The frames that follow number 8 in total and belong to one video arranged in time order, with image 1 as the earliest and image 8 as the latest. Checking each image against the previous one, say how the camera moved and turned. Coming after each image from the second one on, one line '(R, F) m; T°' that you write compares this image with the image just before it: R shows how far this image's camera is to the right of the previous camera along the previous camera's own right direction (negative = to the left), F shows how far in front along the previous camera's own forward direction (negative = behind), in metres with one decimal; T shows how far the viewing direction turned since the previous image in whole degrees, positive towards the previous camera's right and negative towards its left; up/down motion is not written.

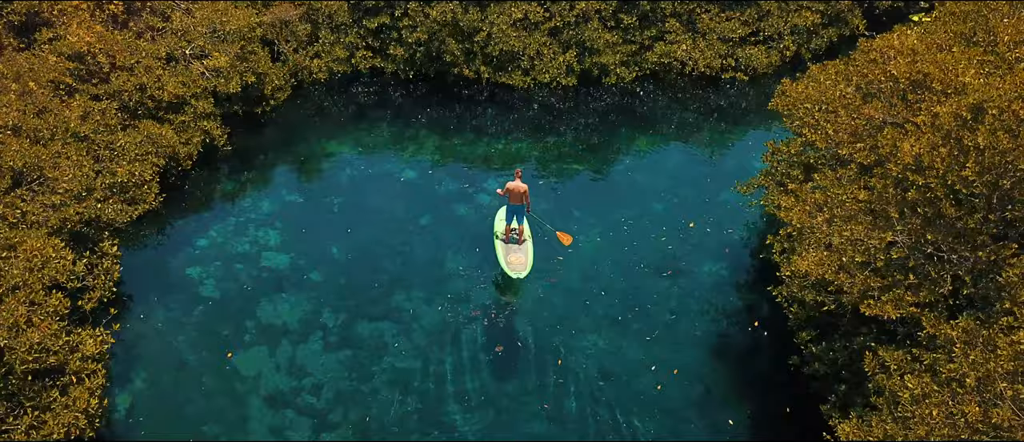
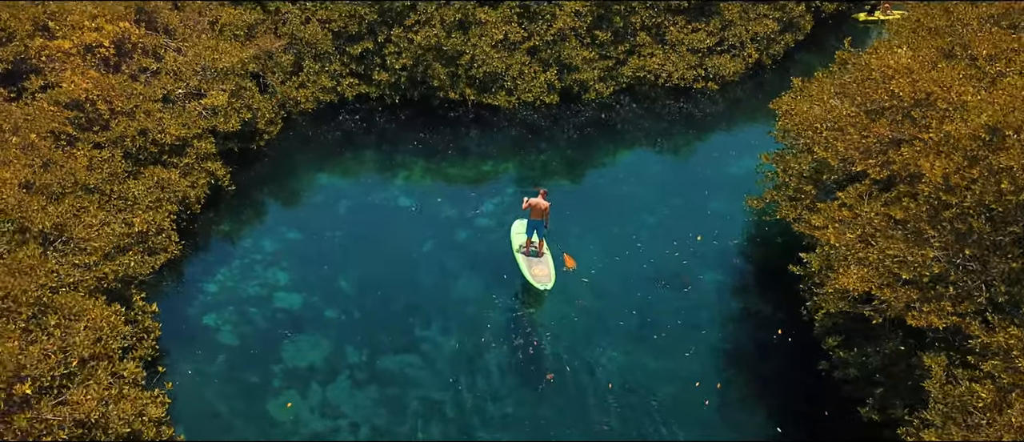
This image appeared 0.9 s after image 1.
(-2.0, -0.3) m; +5°
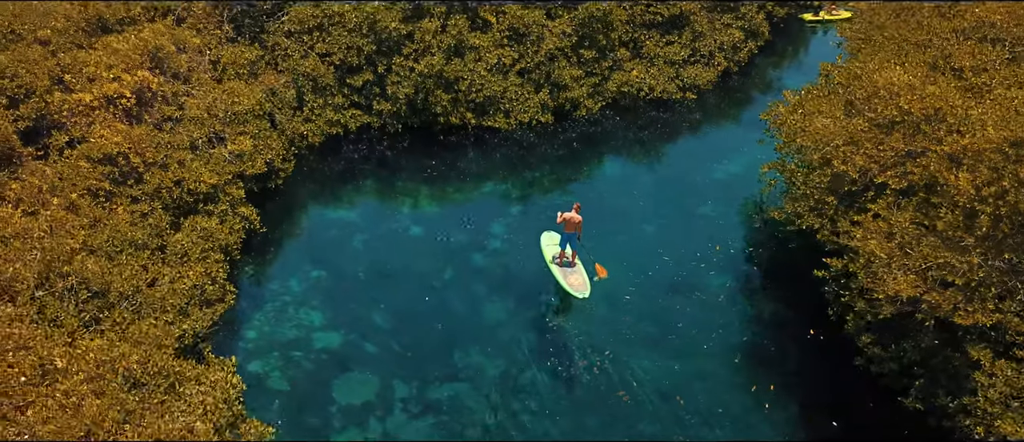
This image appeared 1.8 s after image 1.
(-2.6, -0.6) m; +6°
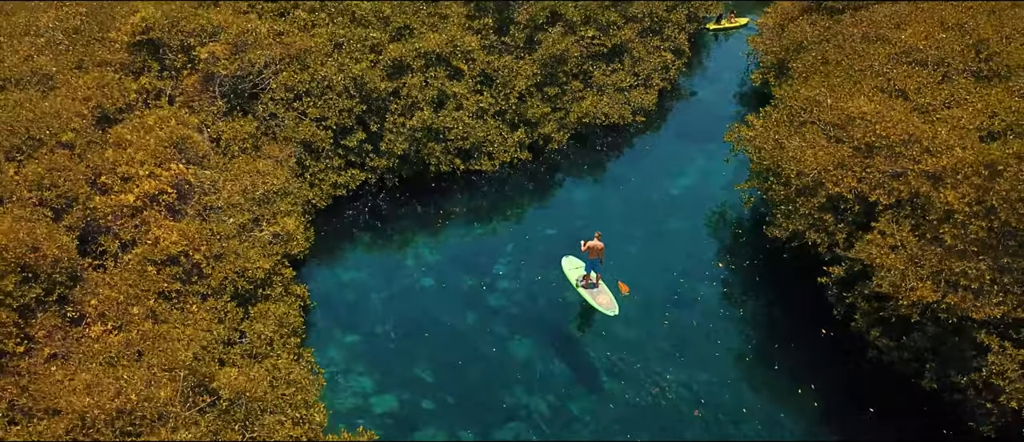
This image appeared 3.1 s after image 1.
(-4.3, -1.1) m; +10°
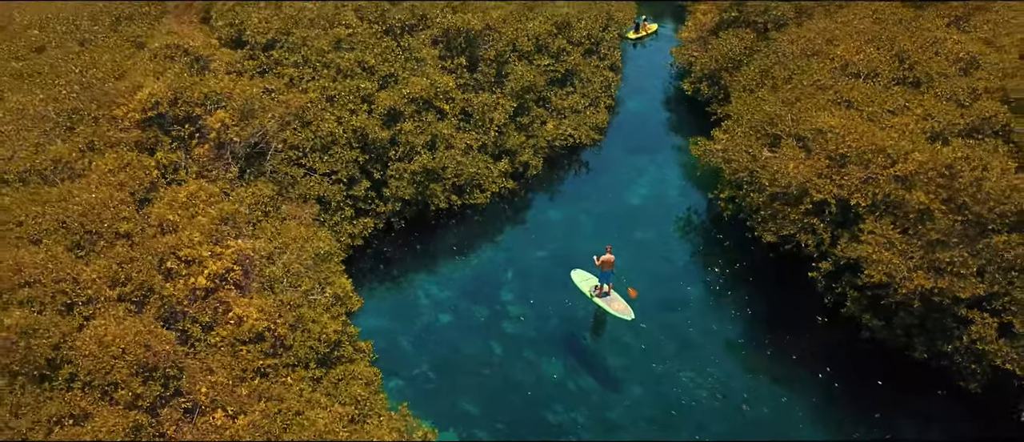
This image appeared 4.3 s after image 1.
(-4.4, -1.3) m; +10°
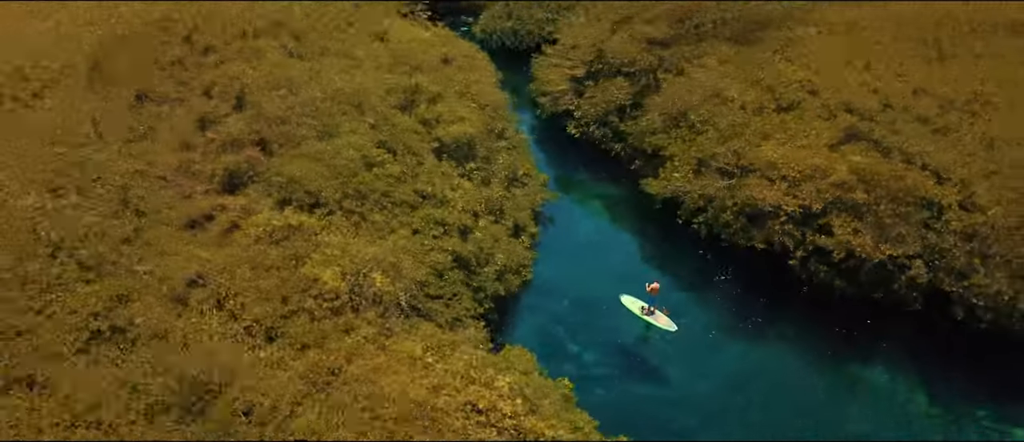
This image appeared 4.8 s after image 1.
(-14.3, -2.1) m; +24°
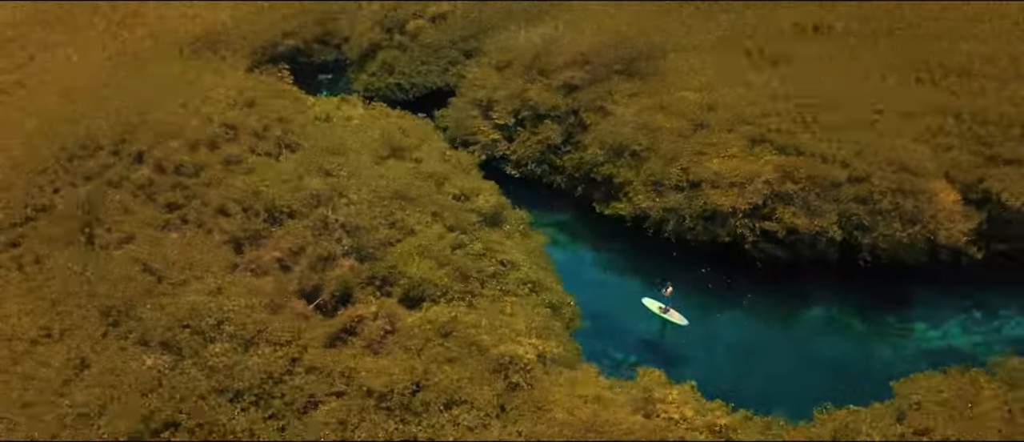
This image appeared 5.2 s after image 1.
(-14.3, -3.2) m; +20°
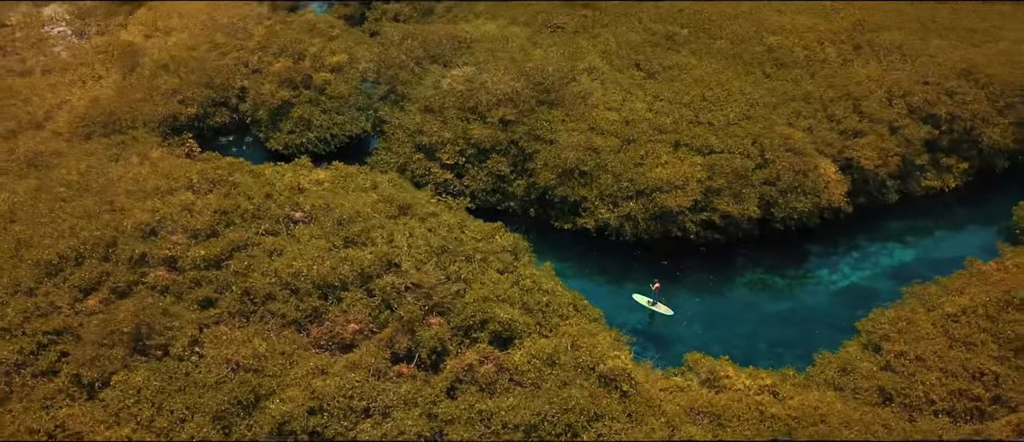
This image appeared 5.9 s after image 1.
(-12.8, -3.2) m; +17°
